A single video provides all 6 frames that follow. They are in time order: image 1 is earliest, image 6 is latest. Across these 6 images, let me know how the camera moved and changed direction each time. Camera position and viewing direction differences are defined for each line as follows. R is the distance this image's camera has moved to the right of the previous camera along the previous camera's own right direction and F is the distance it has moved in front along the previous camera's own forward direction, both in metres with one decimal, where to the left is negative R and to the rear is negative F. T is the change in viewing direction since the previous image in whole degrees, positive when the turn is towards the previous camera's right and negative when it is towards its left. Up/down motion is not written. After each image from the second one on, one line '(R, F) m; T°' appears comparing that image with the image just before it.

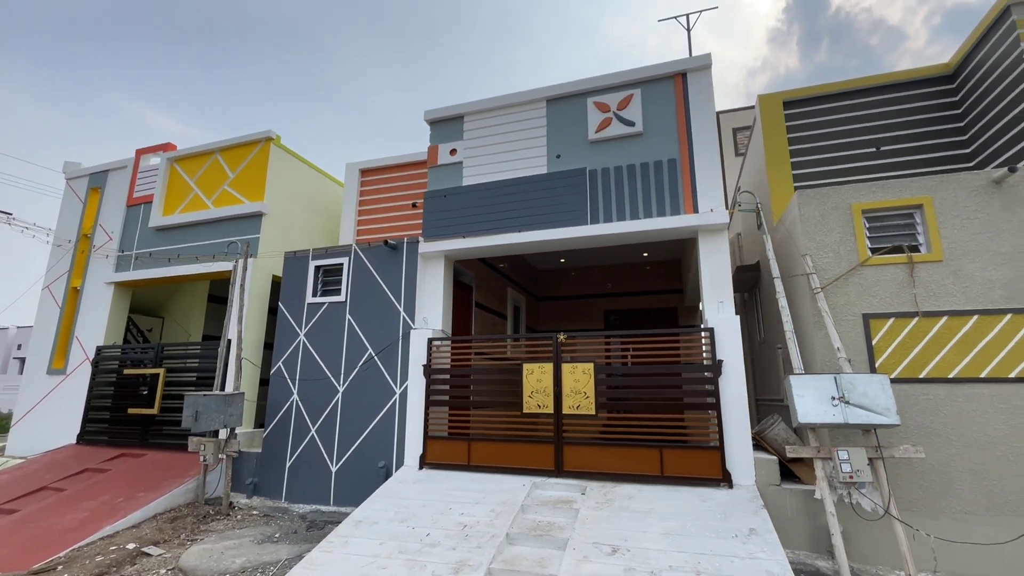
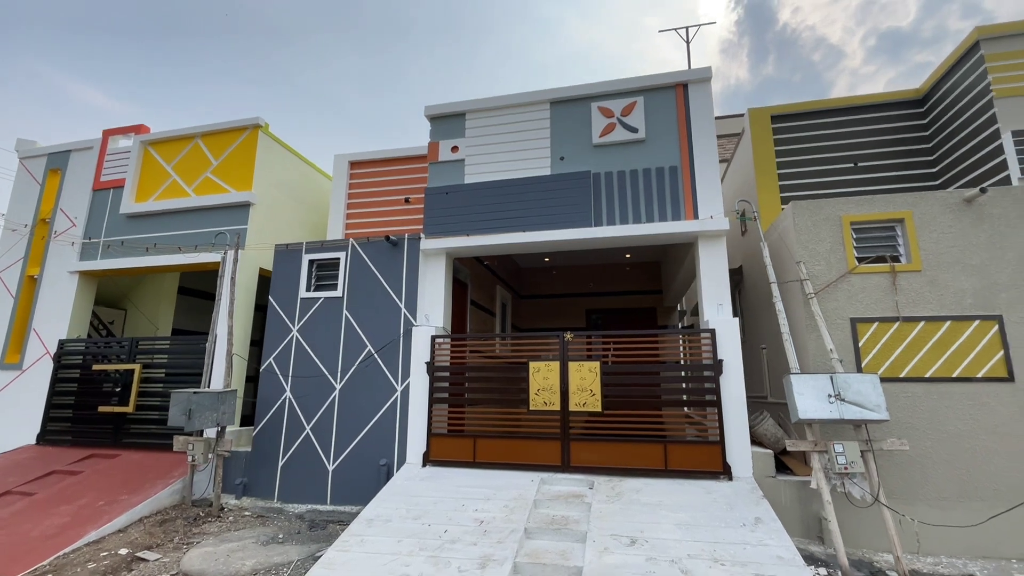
(-0.7, -0.1) m; +5°
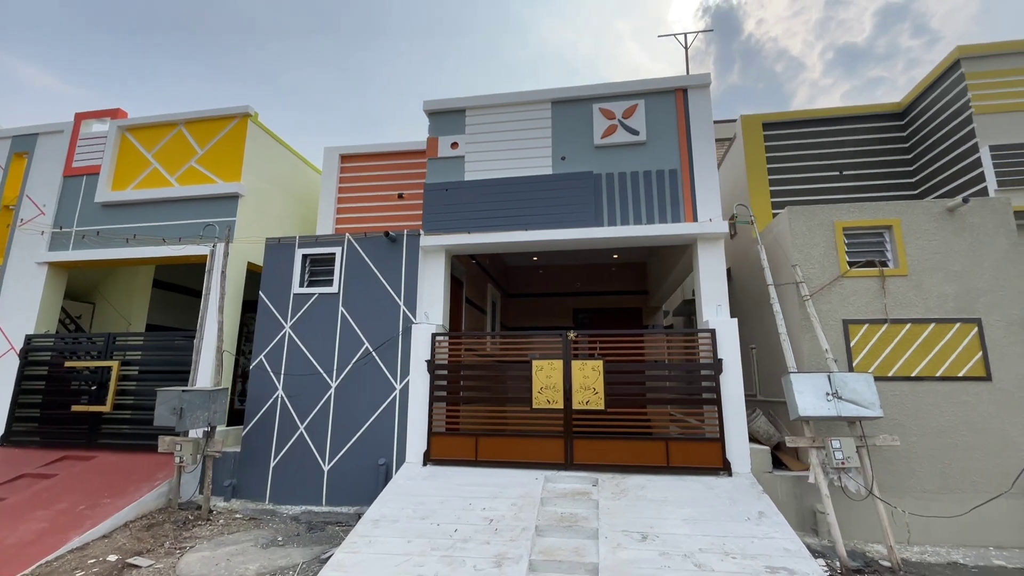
(-0.5, 0.0) m; +4°
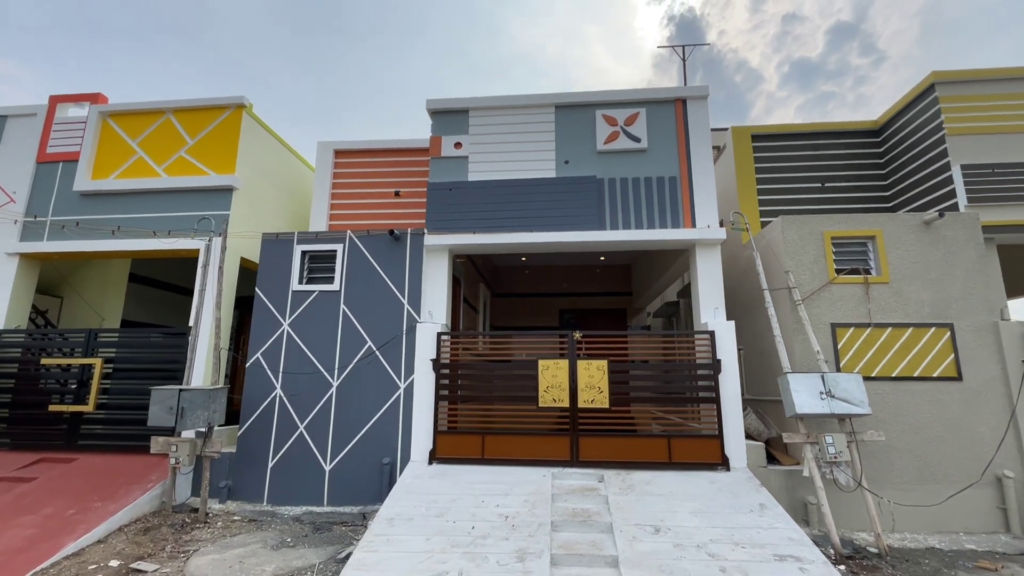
(-0.6, -0.1) m; +4°
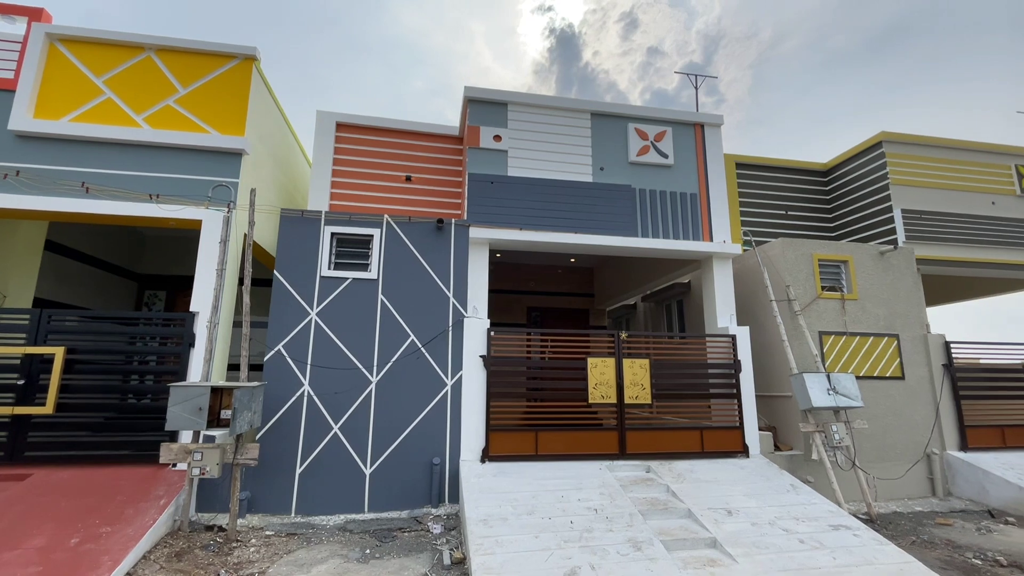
(-2.5, +0.3) m; +15°
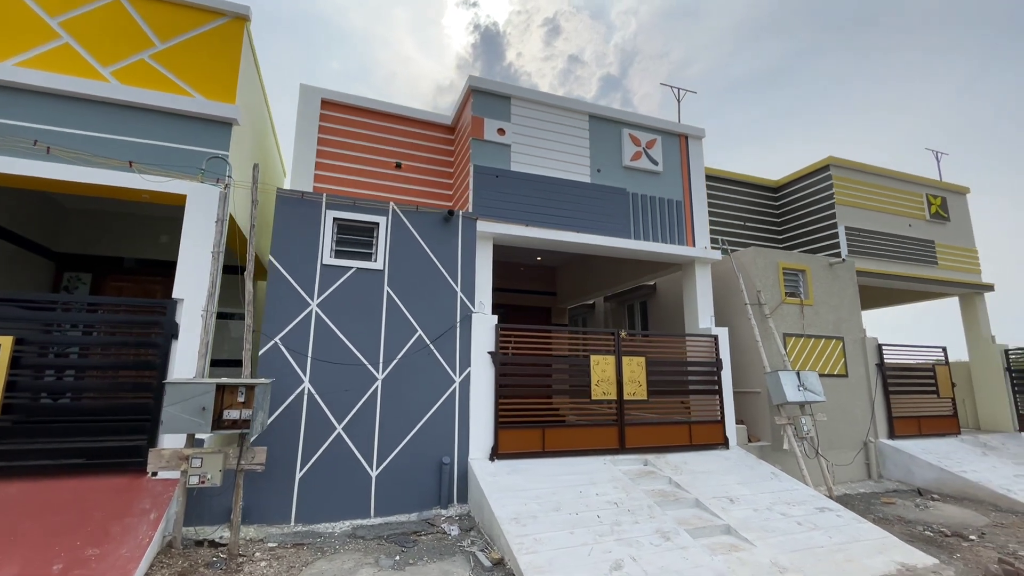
(-1.3, +0.2) m; +10°
